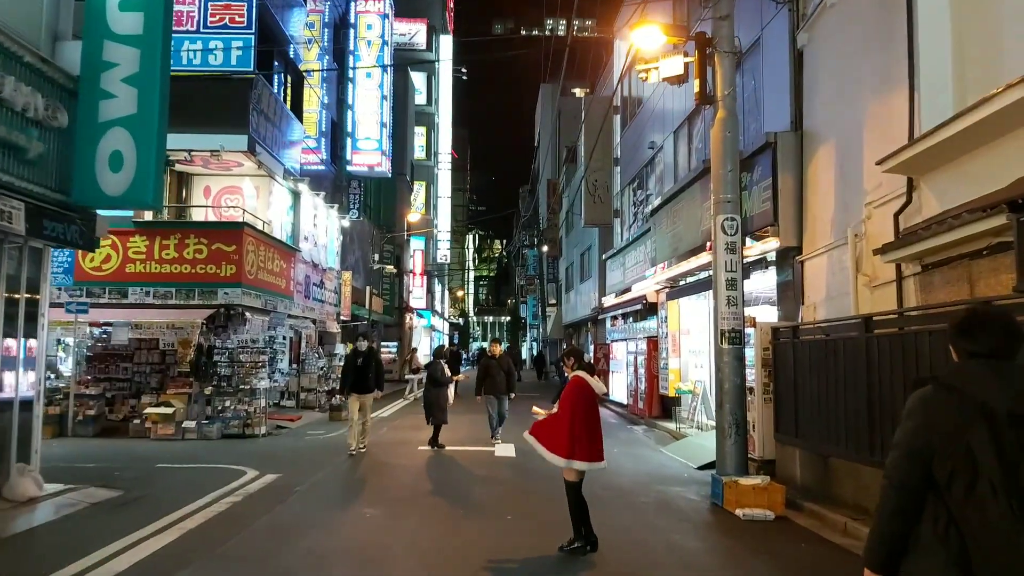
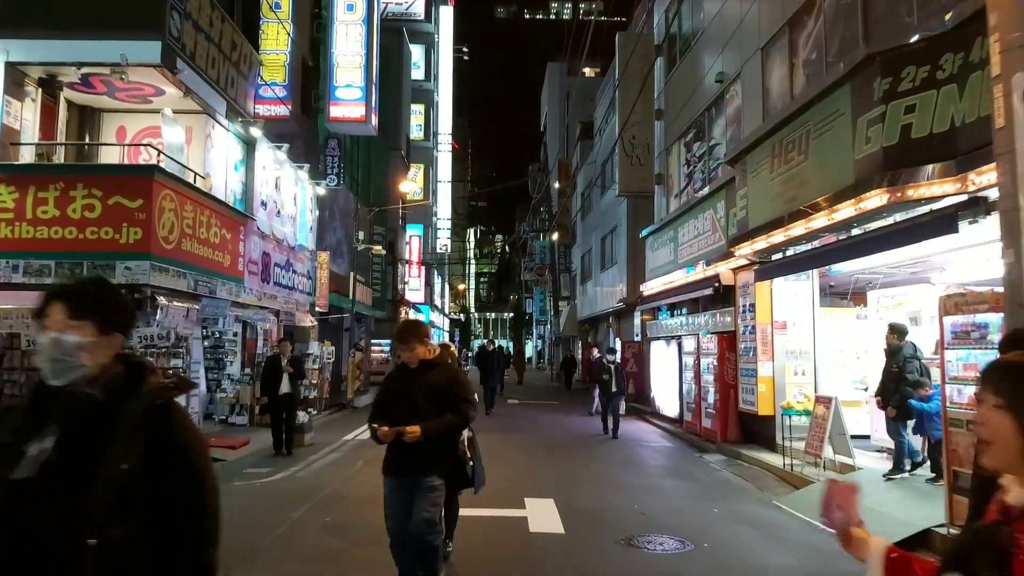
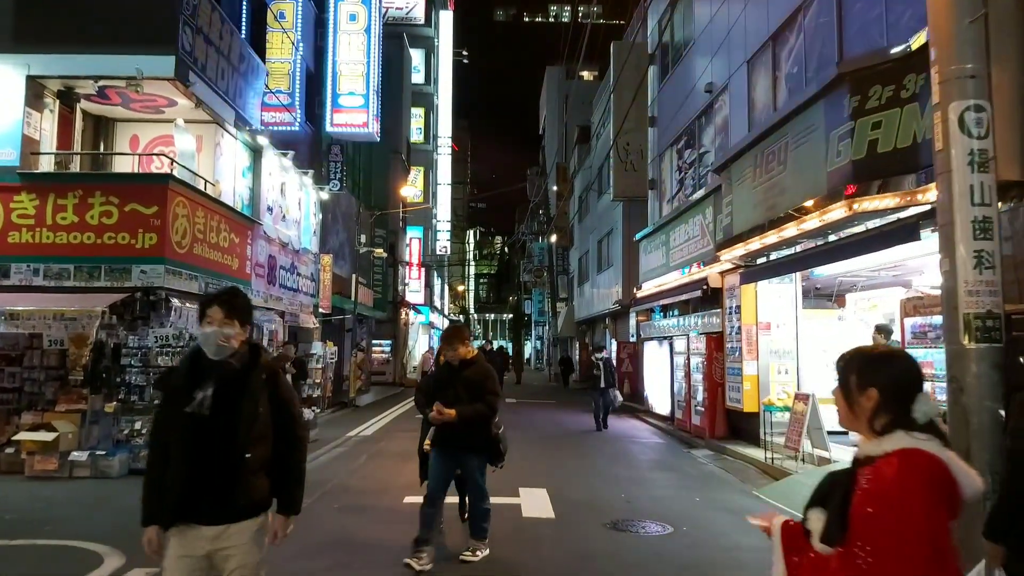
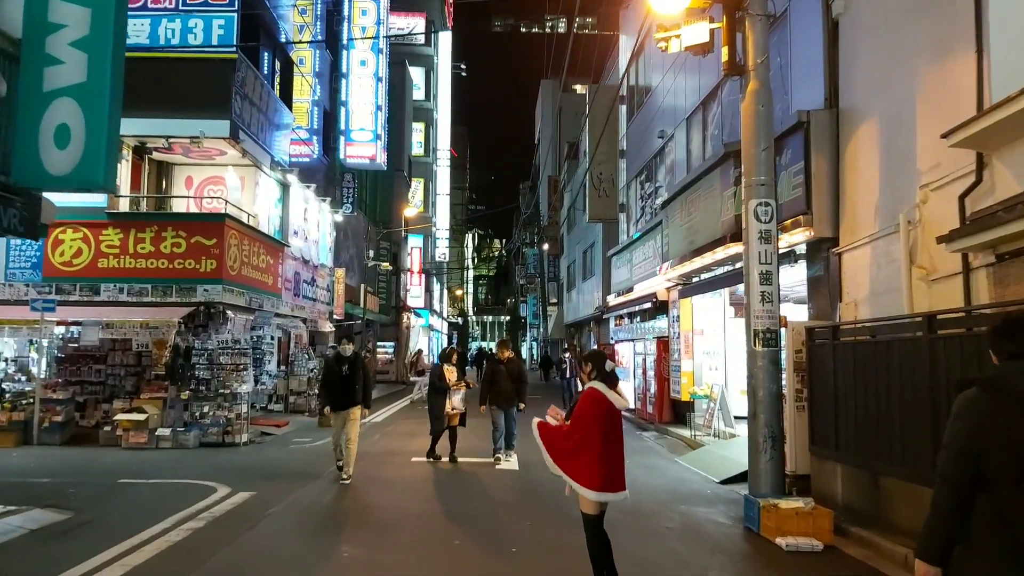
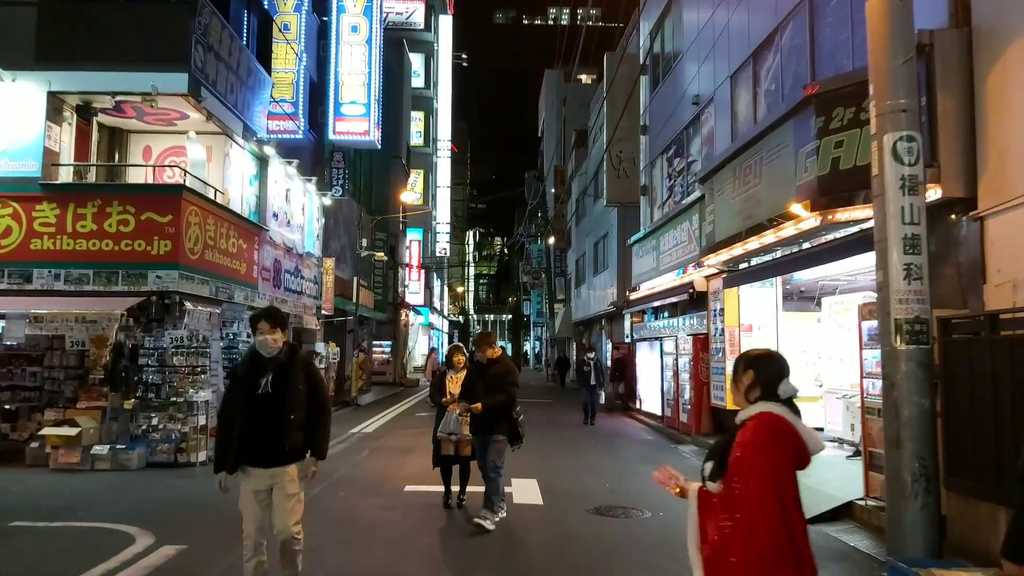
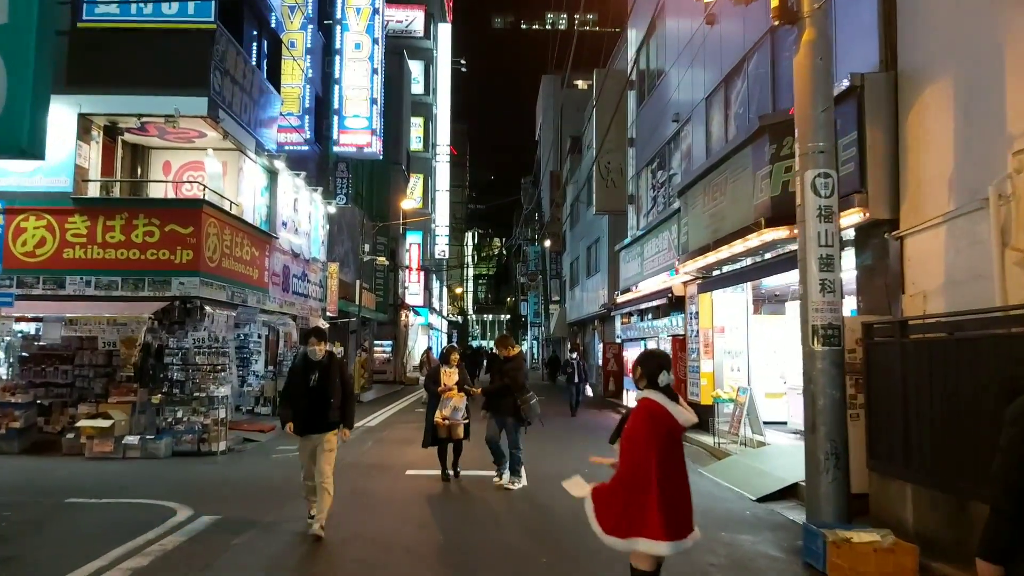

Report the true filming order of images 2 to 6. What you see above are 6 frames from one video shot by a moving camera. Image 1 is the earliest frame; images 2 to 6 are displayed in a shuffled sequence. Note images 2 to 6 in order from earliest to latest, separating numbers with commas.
4, 6, 5, 3, 2
